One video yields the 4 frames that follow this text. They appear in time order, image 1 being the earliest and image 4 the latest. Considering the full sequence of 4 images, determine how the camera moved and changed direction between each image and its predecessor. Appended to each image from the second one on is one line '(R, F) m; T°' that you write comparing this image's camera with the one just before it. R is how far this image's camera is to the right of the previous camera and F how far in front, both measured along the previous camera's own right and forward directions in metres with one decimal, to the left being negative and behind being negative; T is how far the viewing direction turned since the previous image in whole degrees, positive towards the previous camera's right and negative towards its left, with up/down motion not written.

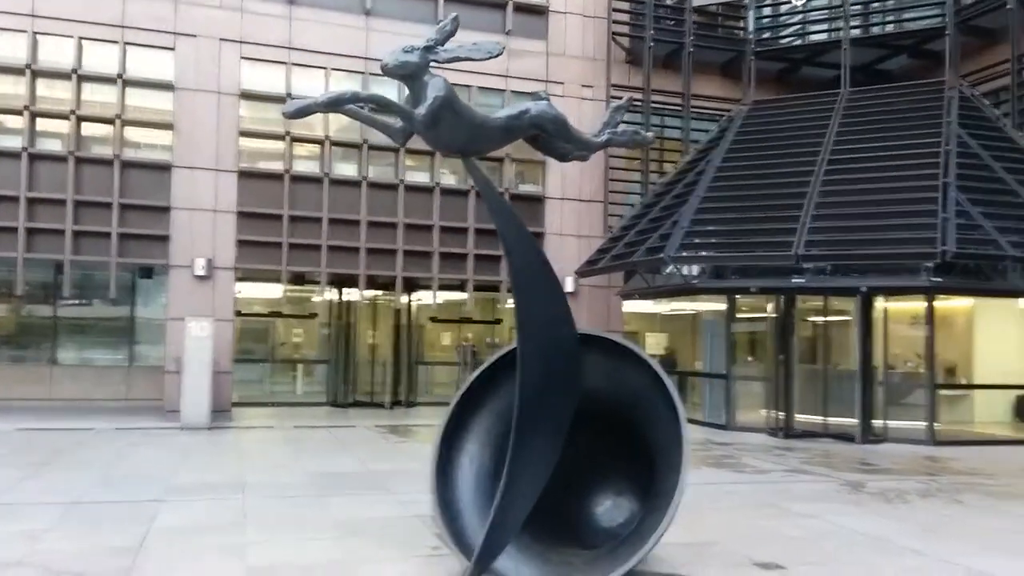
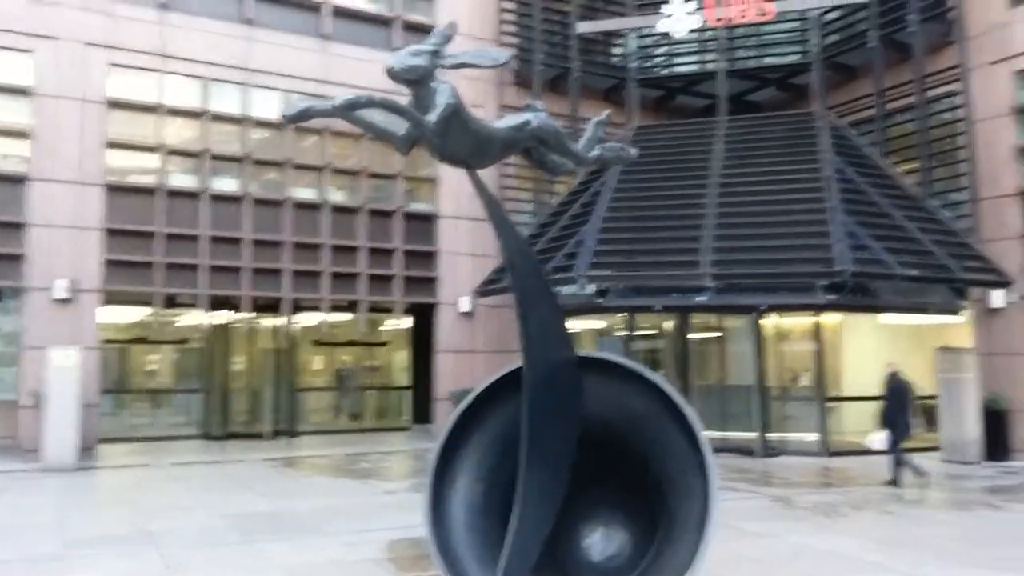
(-1.0, +0.5) m; +10°
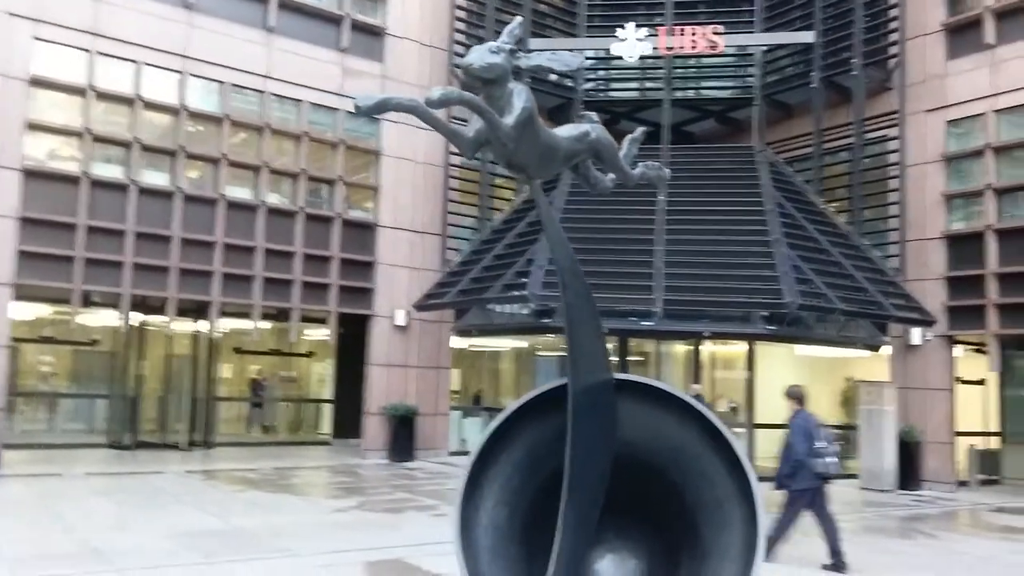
(-1.0, +0.2) m; +7°
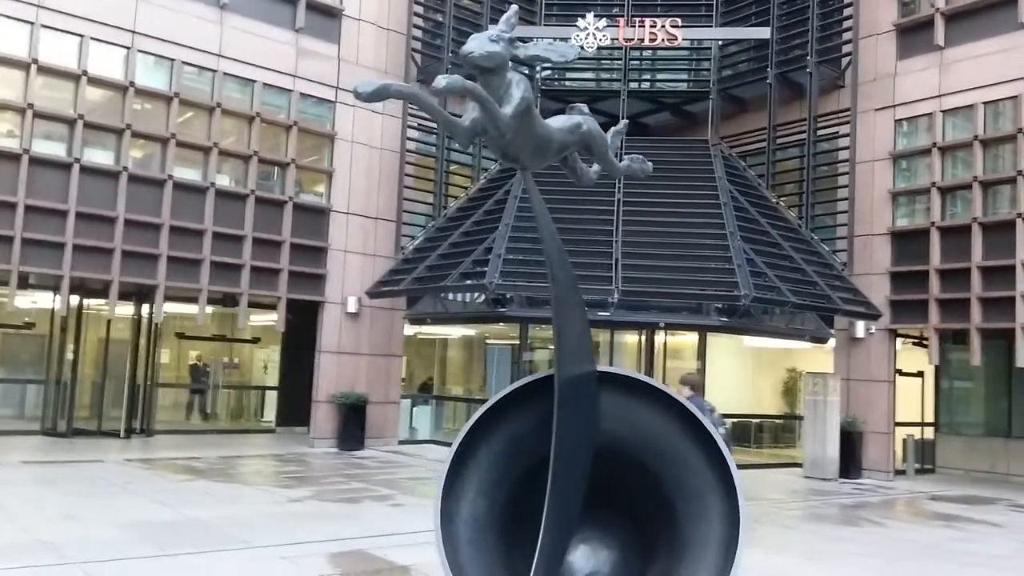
(-0.3, +0.1) m; +4°
